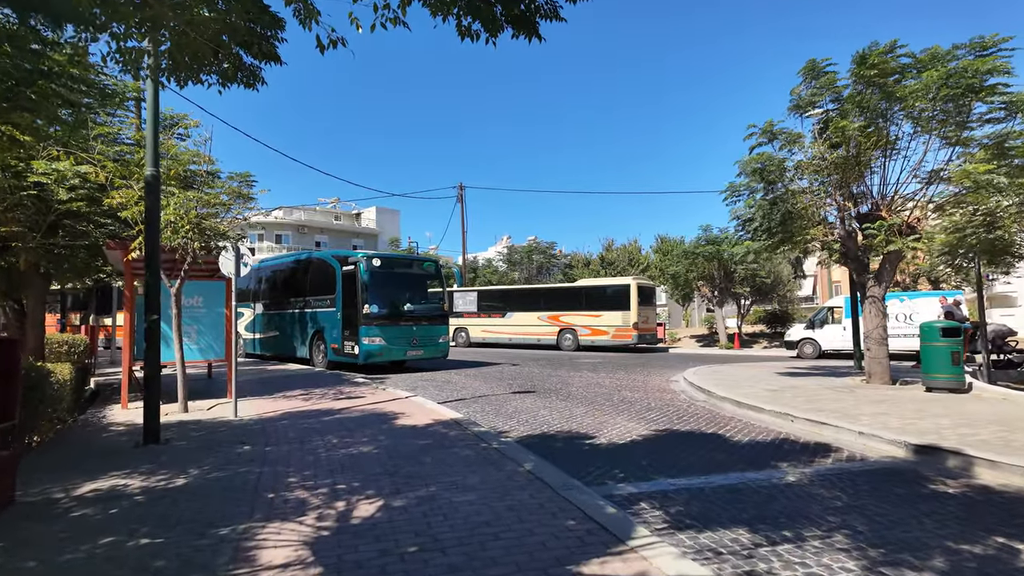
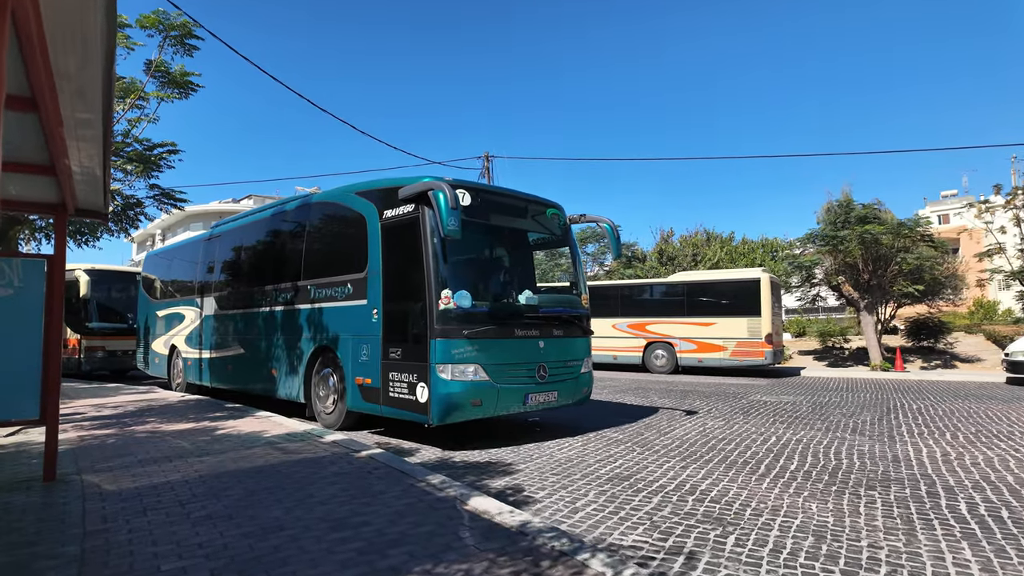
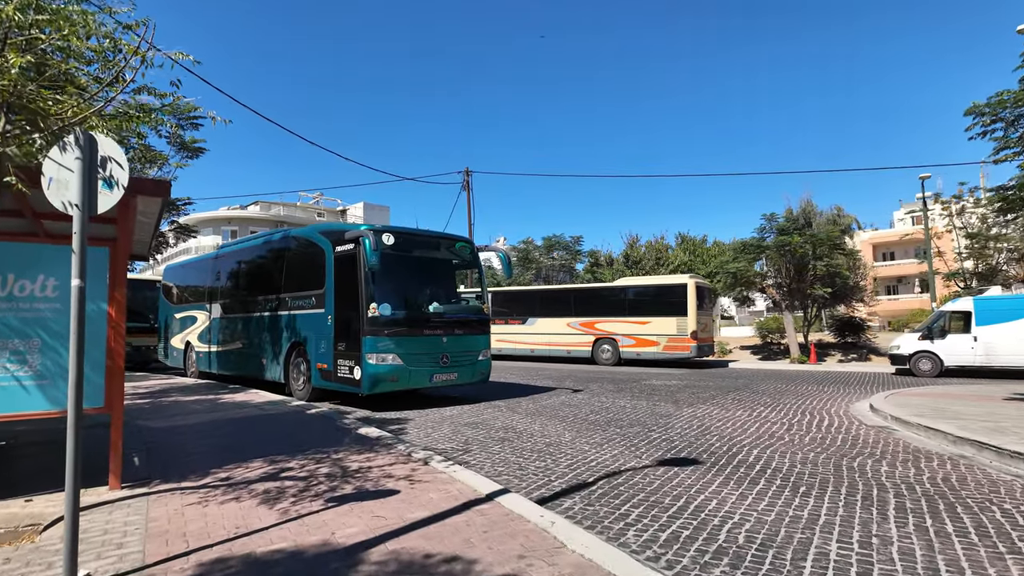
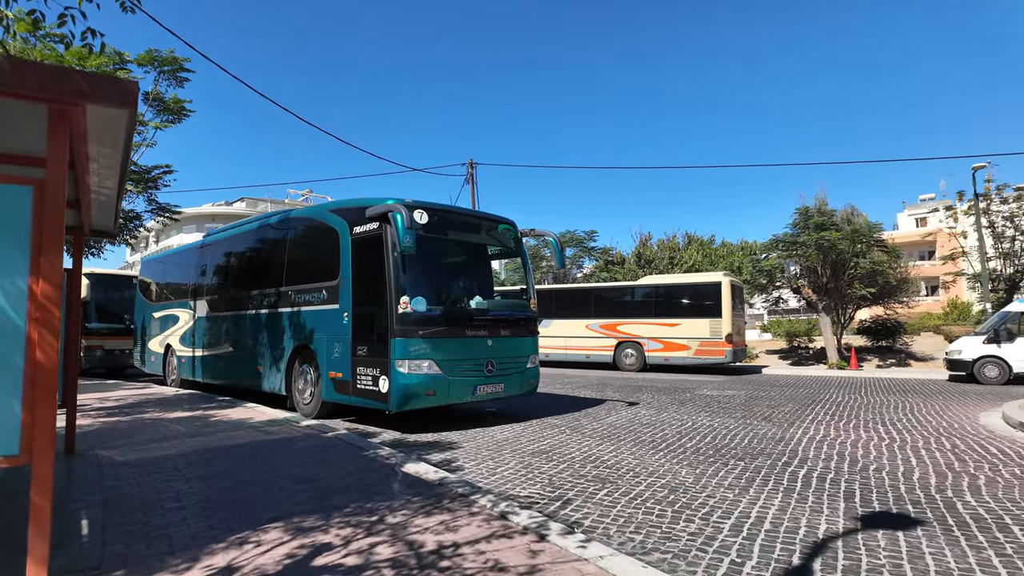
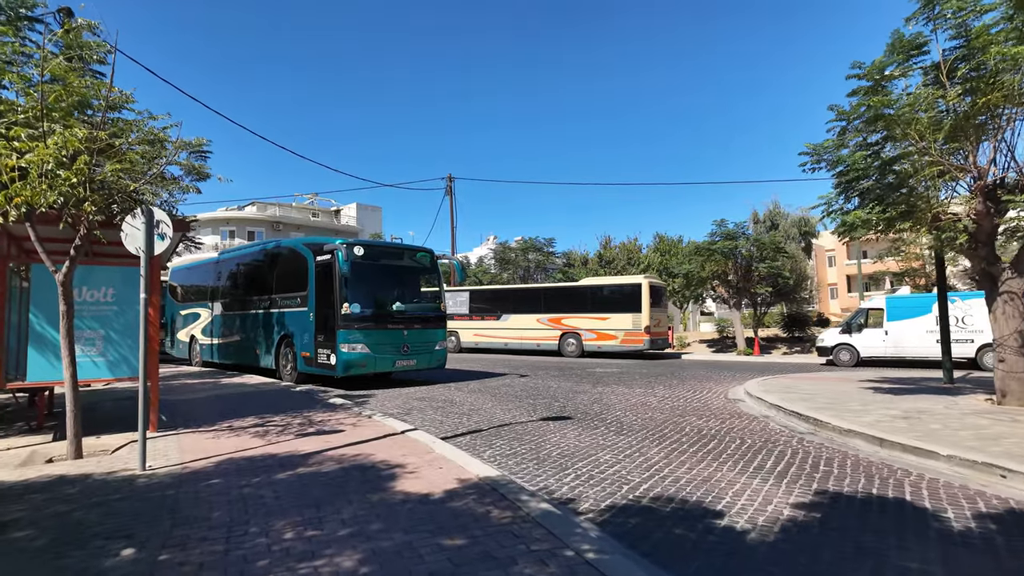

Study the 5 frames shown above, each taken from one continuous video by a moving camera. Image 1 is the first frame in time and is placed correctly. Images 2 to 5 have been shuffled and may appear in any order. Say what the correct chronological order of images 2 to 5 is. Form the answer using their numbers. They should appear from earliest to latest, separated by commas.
5, 3, 4, 2
